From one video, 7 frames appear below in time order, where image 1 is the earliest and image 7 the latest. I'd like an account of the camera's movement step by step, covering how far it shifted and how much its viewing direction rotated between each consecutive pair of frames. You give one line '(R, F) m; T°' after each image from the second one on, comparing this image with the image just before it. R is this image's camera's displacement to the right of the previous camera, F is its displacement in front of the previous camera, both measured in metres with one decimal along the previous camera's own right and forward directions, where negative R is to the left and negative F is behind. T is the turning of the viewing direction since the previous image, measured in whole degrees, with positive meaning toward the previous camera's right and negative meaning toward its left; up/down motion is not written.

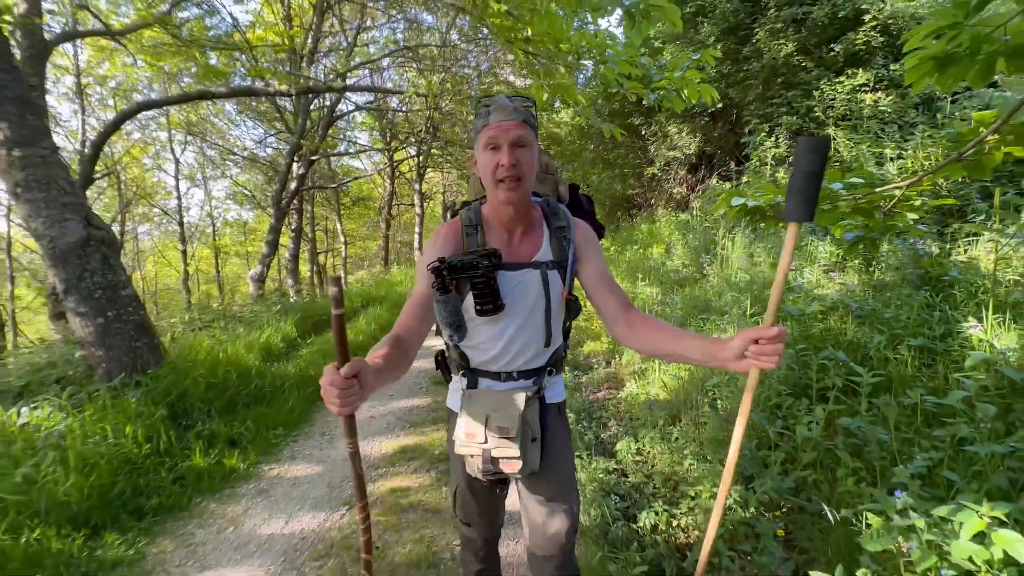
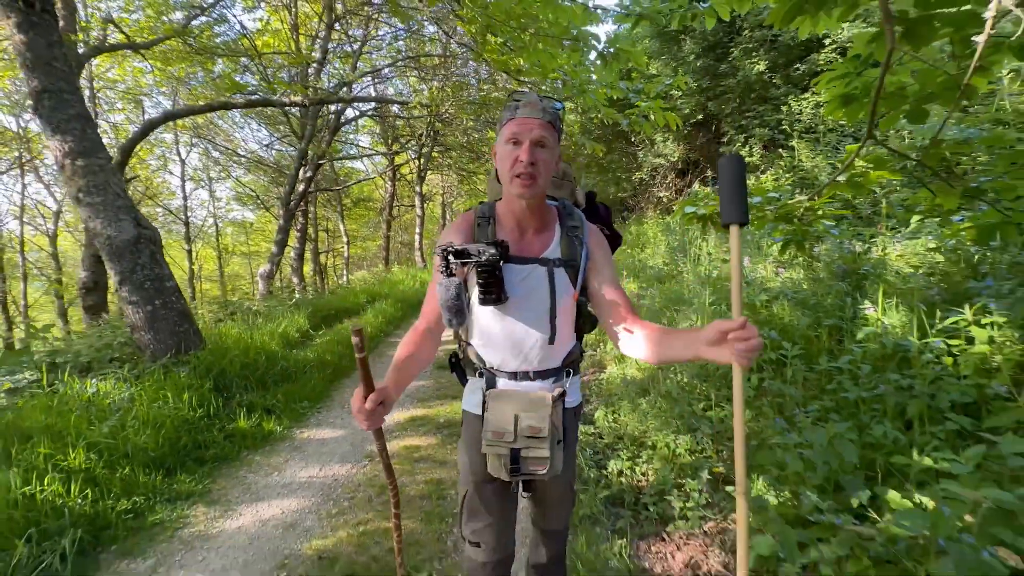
(0.0, -0.7) m; 0°
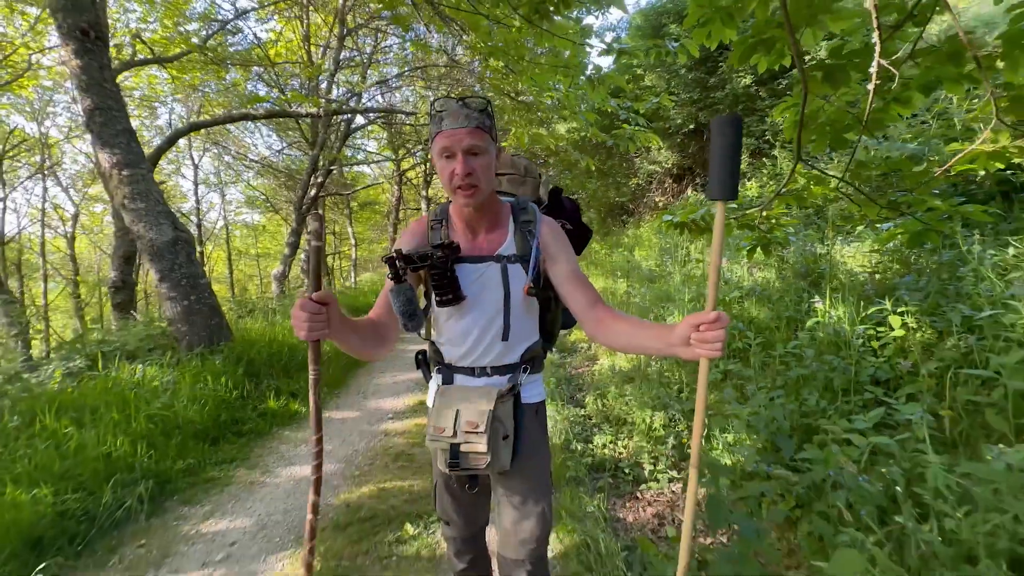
(+0.1, -0.5) m; -1°
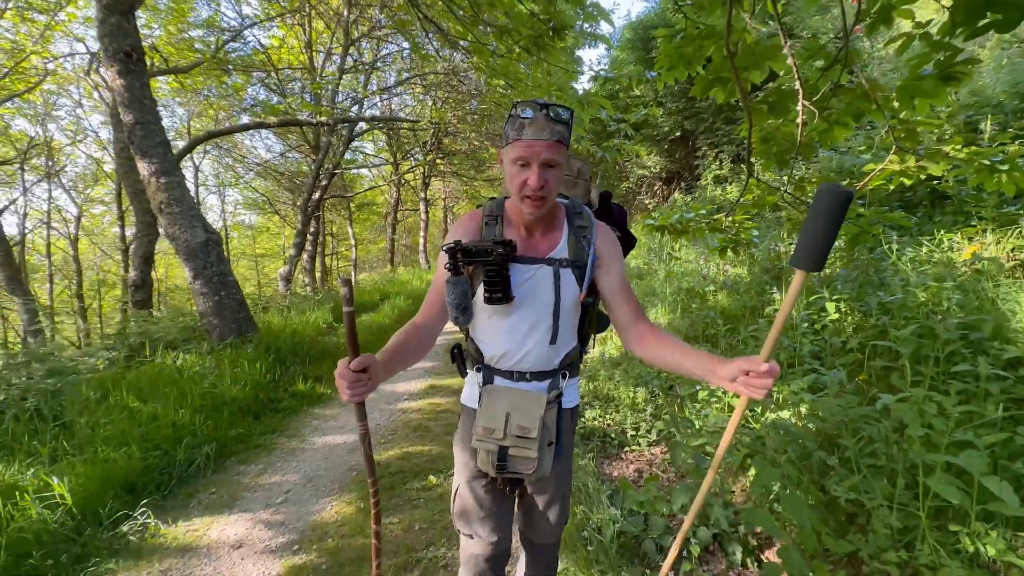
(-0.1, -0.6) m; +1°
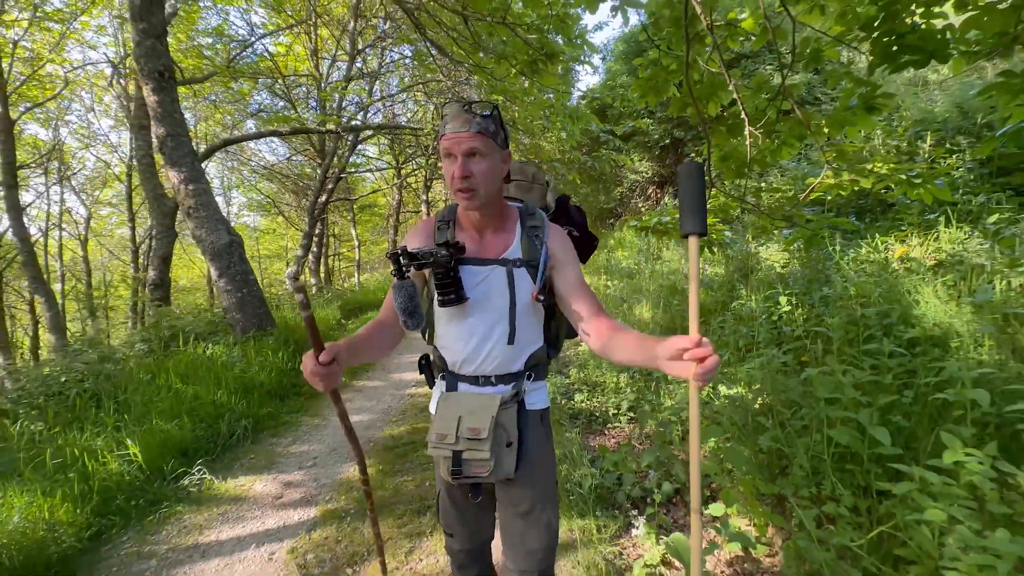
(0.0, -0.6) m; 0°
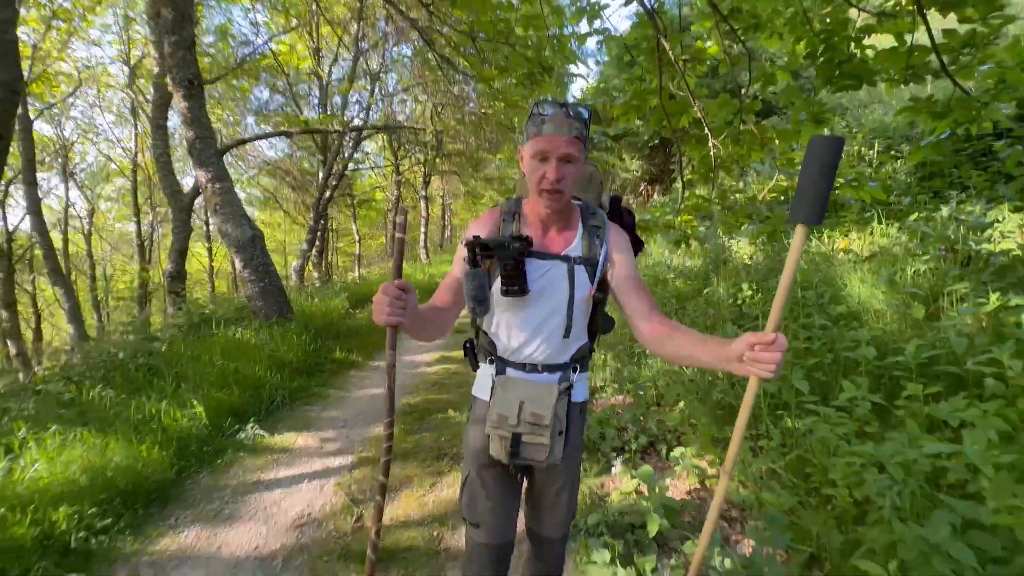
(-0.1, -0.7) m; +1°
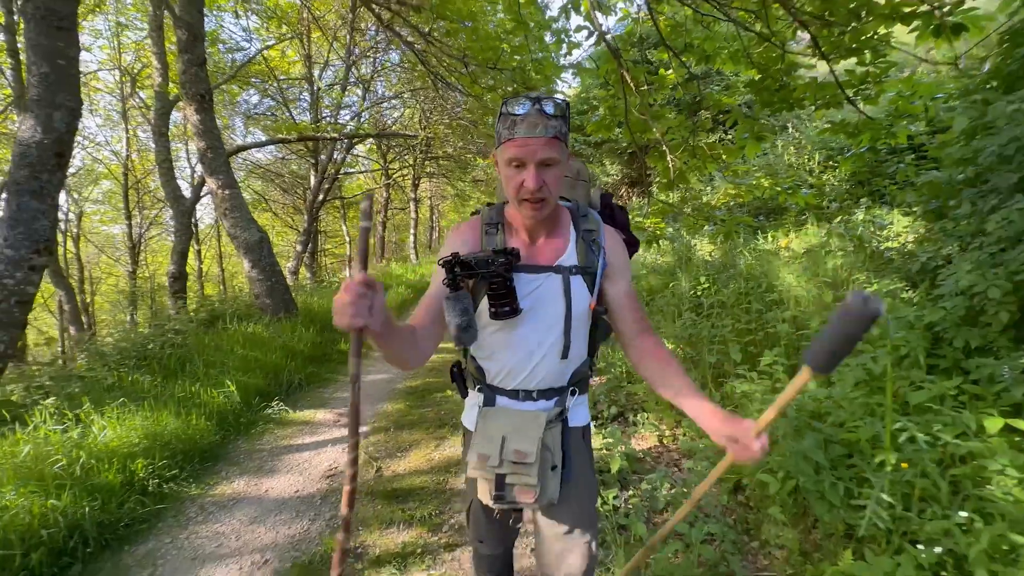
(0.0, -0.7) m; +2°
